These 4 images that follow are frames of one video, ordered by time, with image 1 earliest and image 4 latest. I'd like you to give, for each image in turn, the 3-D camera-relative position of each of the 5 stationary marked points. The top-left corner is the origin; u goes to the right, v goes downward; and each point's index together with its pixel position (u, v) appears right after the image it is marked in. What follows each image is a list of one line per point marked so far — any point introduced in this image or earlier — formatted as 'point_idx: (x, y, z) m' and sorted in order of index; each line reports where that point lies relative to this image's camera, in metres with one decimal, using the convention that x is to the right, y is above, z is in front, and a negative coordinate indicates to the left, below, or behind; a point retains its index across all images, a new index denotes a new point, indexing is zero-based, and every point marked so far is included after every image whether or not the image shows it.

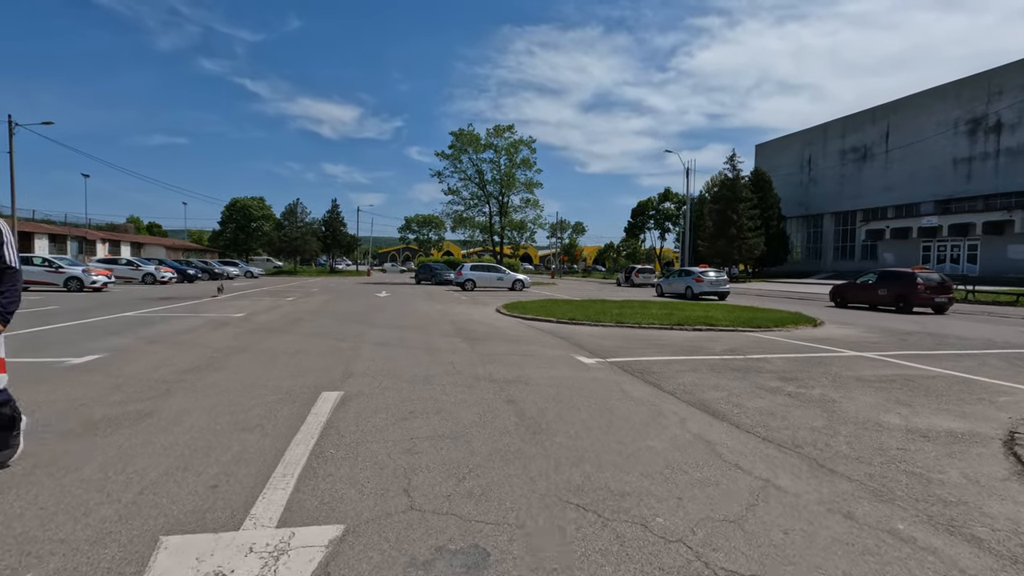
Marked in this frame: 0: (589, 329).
0: (+2.1, -1.1, +14.5) m
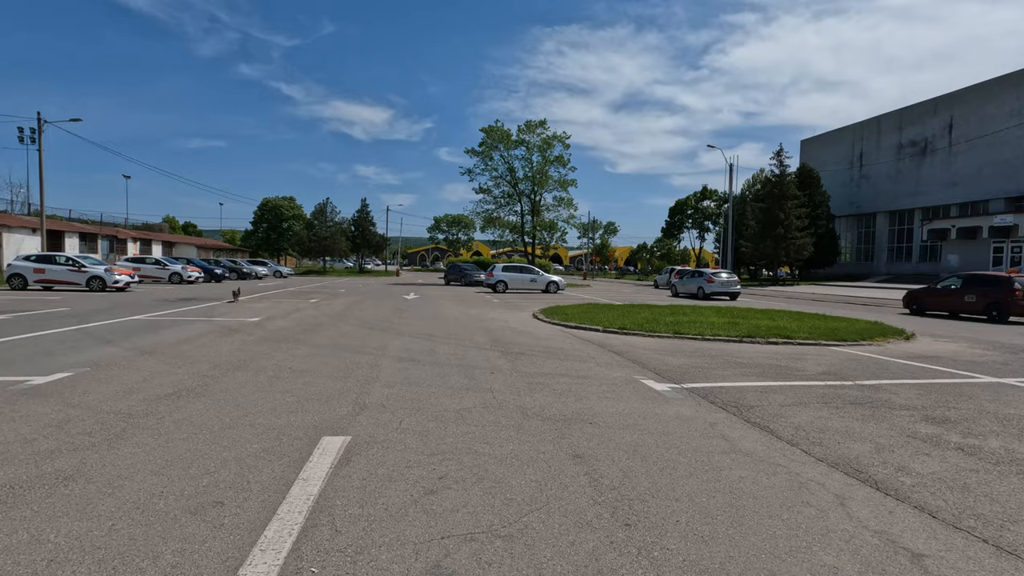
0: (+3.1, -1.3, +12.4) m
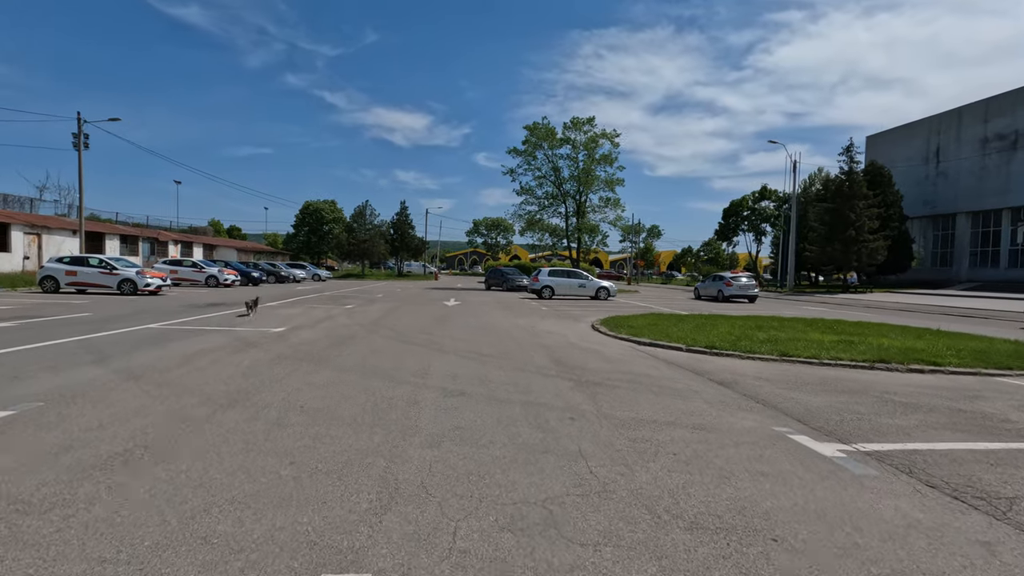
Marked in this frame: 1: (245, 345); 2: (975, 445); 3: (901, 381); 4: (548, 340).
0: (+4.4, -1.5, +9.8) m
1: (-5.7, -1.2, +11.3) m
2: (+4.9, -1.7, +5.7) m
3: (+6.5, -1.6, +9.0) m
4: (+0.9, -1.3, +13.4) m
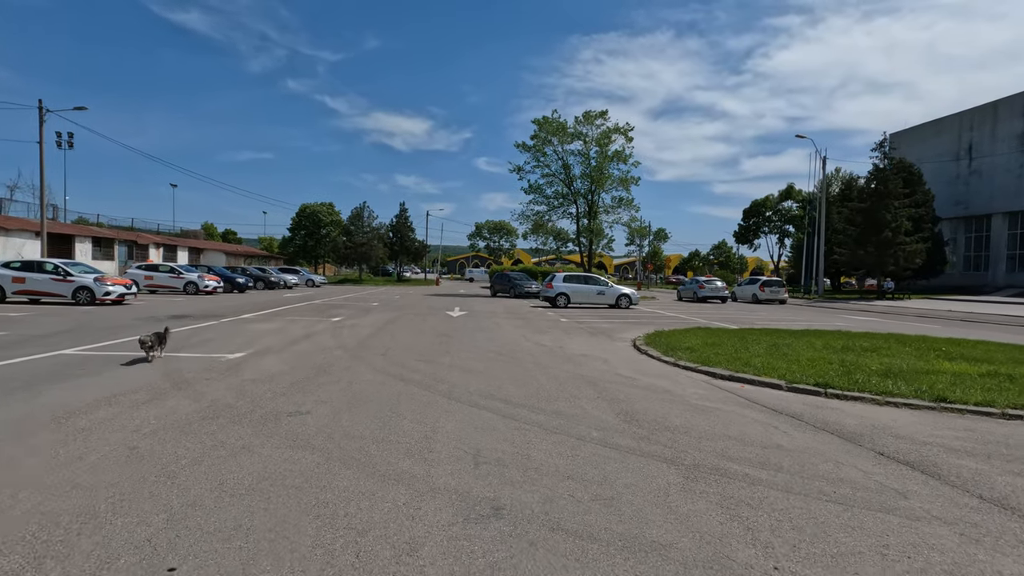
0: (+5.0, -1.7, +6.4) m
1: (-5.1, -1.5, +8.0) m
2: (+5.5, -1.9, +2.3) m
3: (+7.1, -1.8, +5.6) m
4: (+1.5, -1.6, +10.1) m
